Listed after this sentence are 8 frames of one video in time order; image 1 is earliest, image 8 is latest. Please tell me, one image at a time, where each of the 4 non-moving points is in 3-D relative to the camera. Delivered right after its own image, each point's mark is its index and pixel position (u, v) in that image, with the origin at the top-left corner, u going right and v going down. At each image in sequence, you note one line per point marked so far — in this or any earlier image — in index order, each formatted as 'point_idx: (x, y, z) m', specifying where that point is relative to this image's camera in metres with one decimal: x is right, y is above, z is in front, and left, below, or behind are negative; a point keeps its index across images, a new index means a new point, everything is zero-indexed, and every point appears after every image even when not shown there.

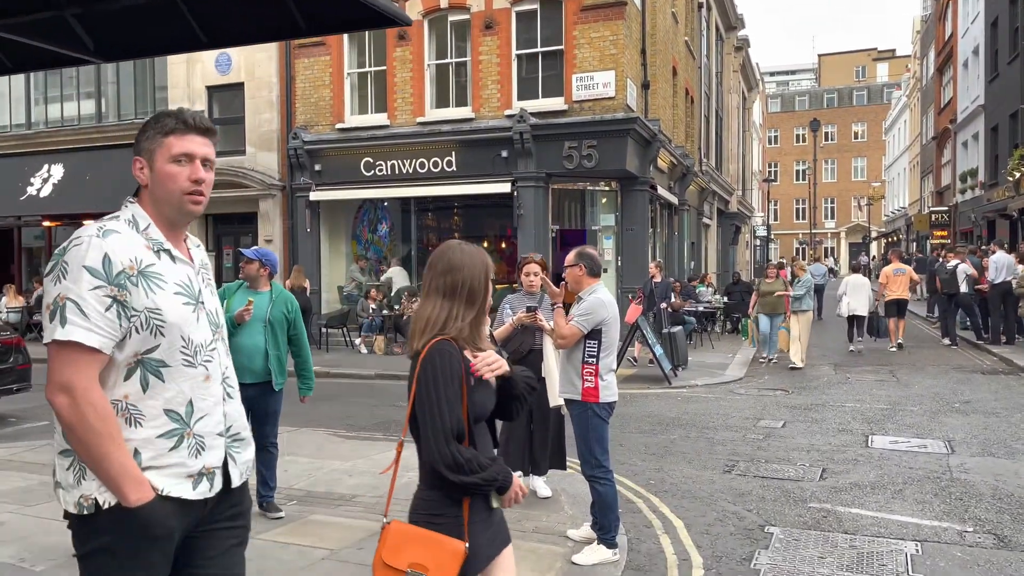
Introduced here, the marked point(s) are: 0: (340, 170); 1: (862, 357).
0: (-3.6, +2.5, +16.8) m
1: (+6.6, -1.3, +15.0) m
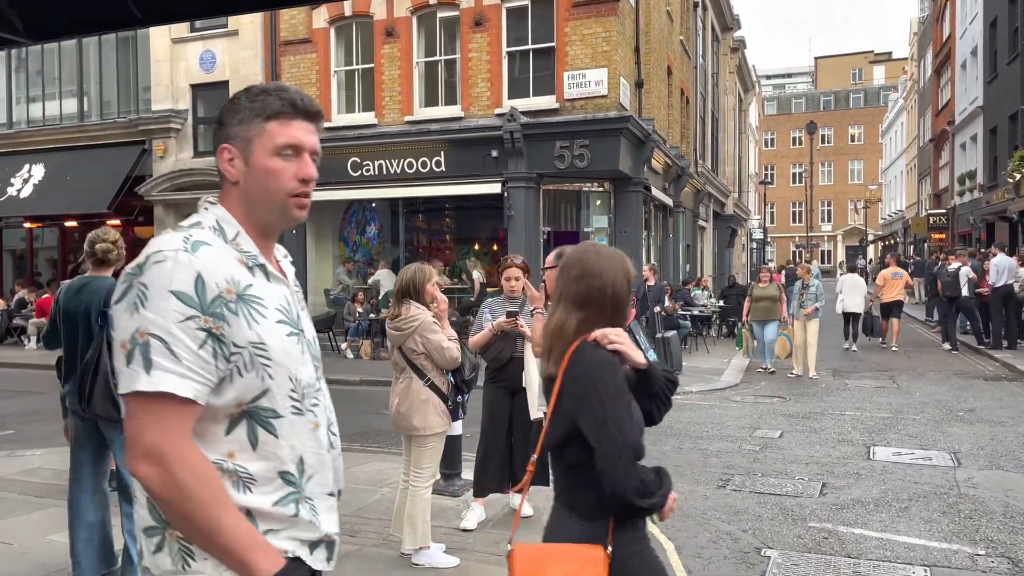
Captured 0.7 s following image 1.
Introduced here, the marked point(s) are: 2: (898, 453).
0: (-3.8, +2.4, +16.4) m
1: (+6.4, -1.3, +14.7) m
2: (+3.5, -1.5, +7.3) m
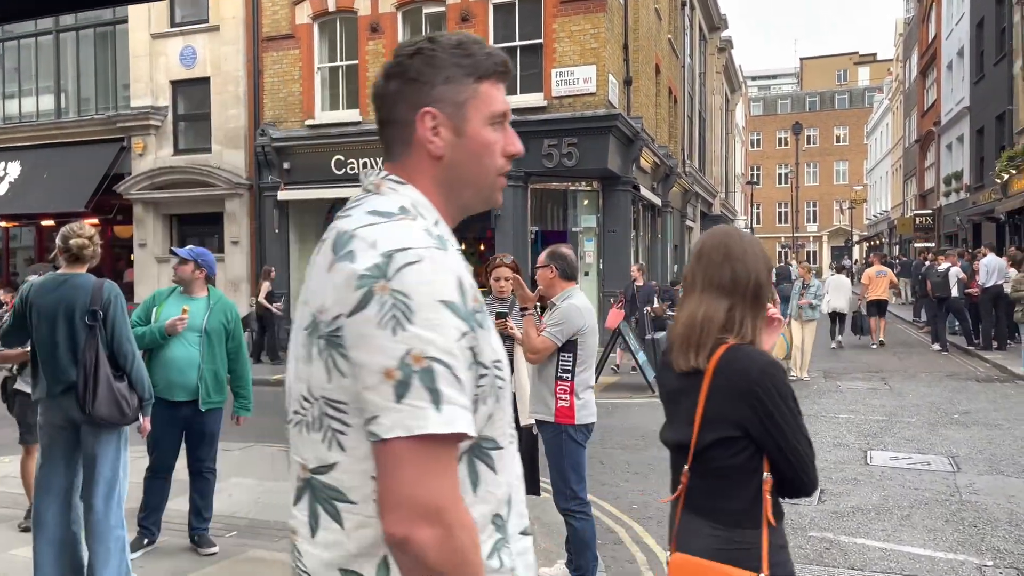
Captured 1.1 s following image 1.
0: (-4.0, +2.4, +16.1) m
1: (+6.2, -1.3, +14.5) m
2: (+3.4, -1.5, +7.1) m
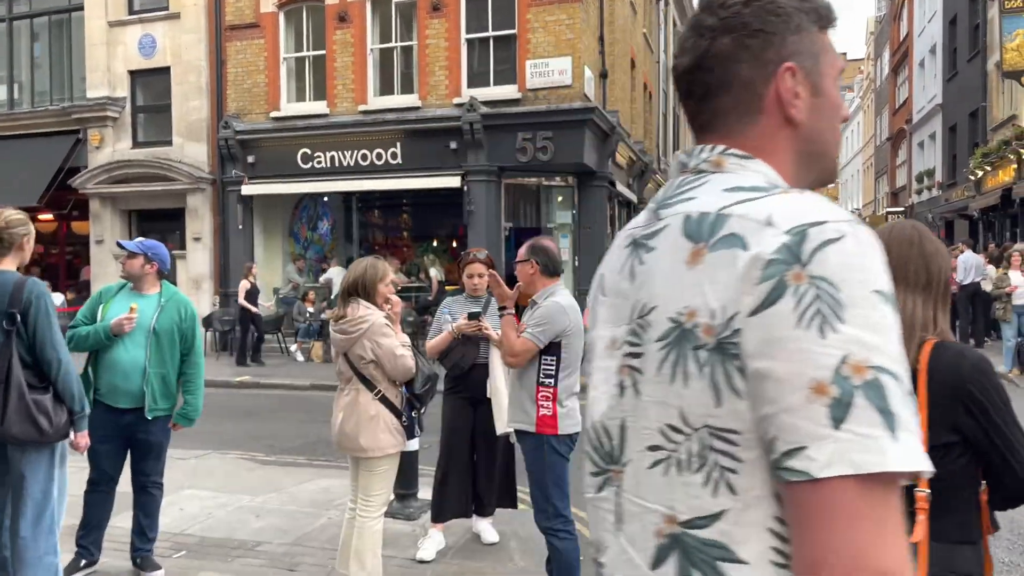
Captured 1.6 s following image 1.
0: (-4.6, +2.4, +15.5) m
1: (+5.7, -1.3, +14.3) m
2: (+3.2, -1.5, +6.8) m
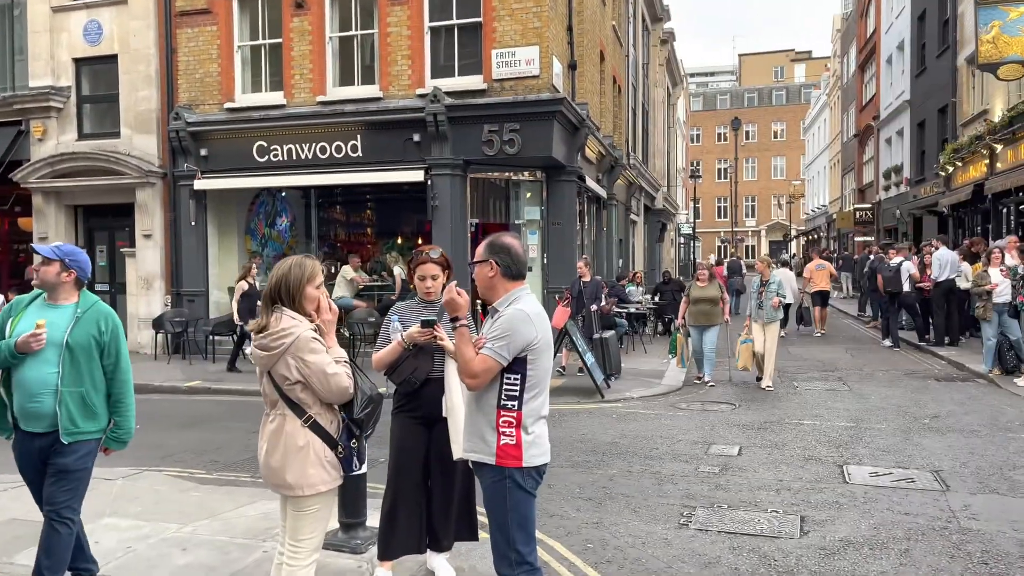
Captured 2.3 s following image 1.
0: (-5.2, +2.4, +14.8) m
1: (+5.1, -1.3, +14.0) m
2: (+2.9, -1.5, +6.4) m
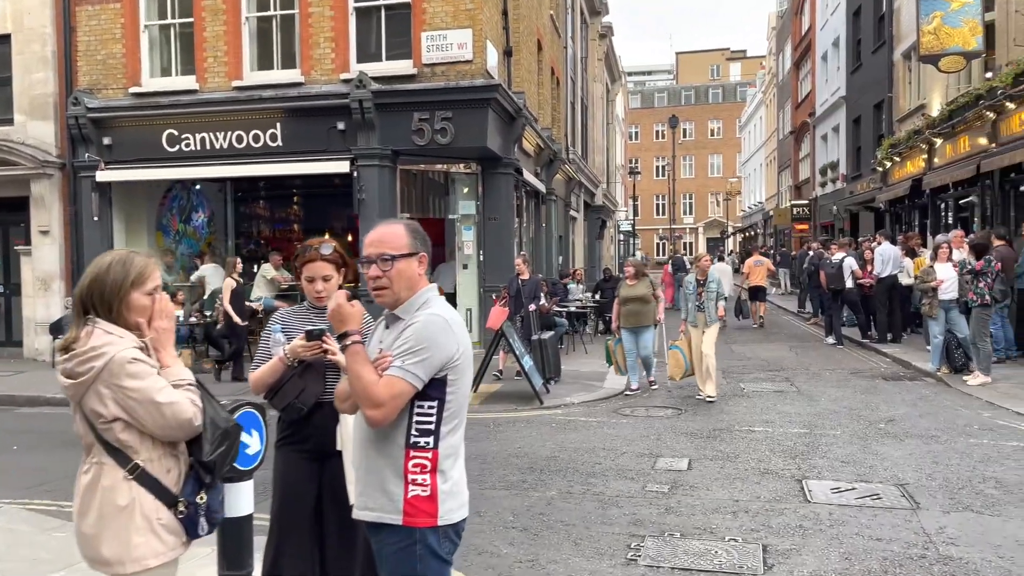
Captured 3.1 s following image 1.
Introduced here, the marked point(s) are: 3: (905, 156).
0: (-6.3, +2.4, +13.6) m
1: (+4.0, -1.2, +13.5) m
2: (+2.3, -1.5, +5.8) m
3: (+9.1, +3.1, +18.7) m
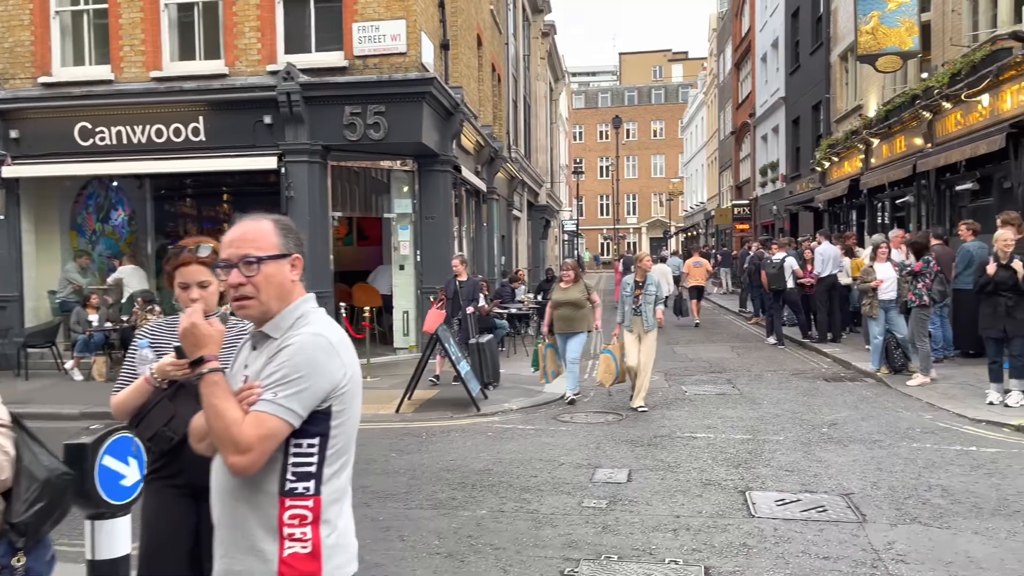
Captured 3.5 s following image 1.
0: (-7.3, +2.4, +12.7) m
1: (+3.0, -1.2, +13.4) m
2: (+1.9, -1.5, +5.6) m
3: (+7.7, +3.1, +18.8) m
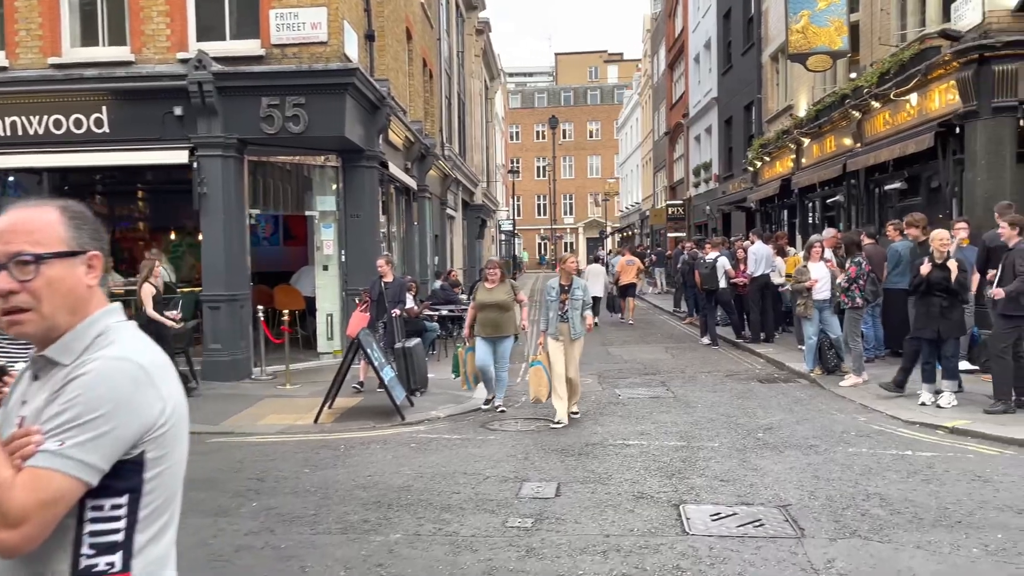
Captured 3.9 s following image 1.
0: (-8.4, +2.3, +11.7) m
1: (+1.9, -1.2, +13.1) m
2: (+1.3, -1.5, +5.2) m
3: (+6.1, +3.1, +18.9) m
